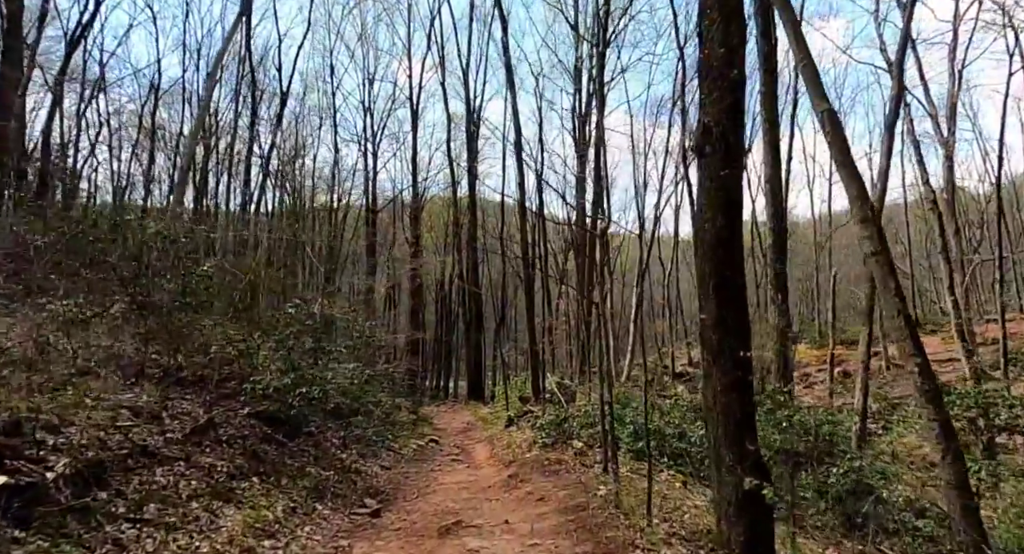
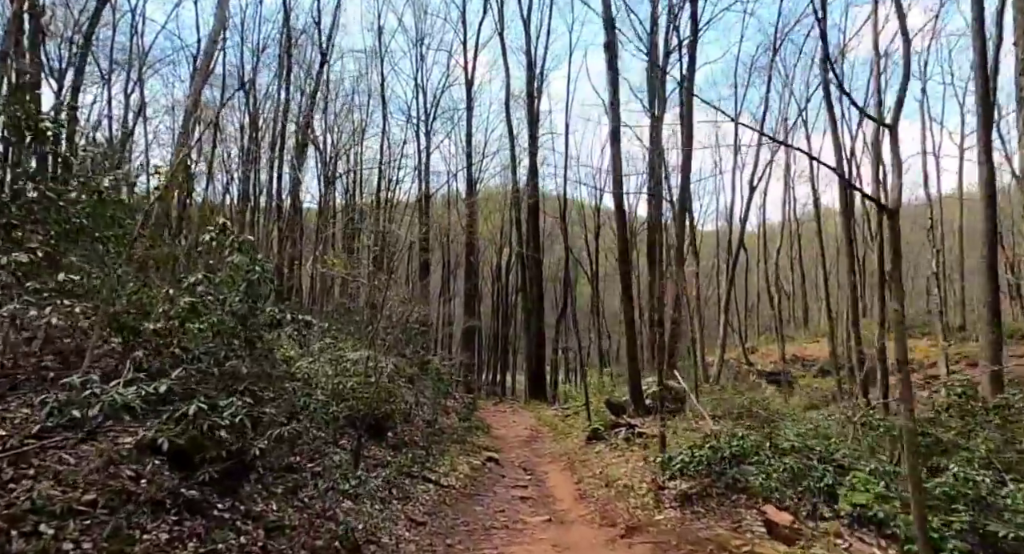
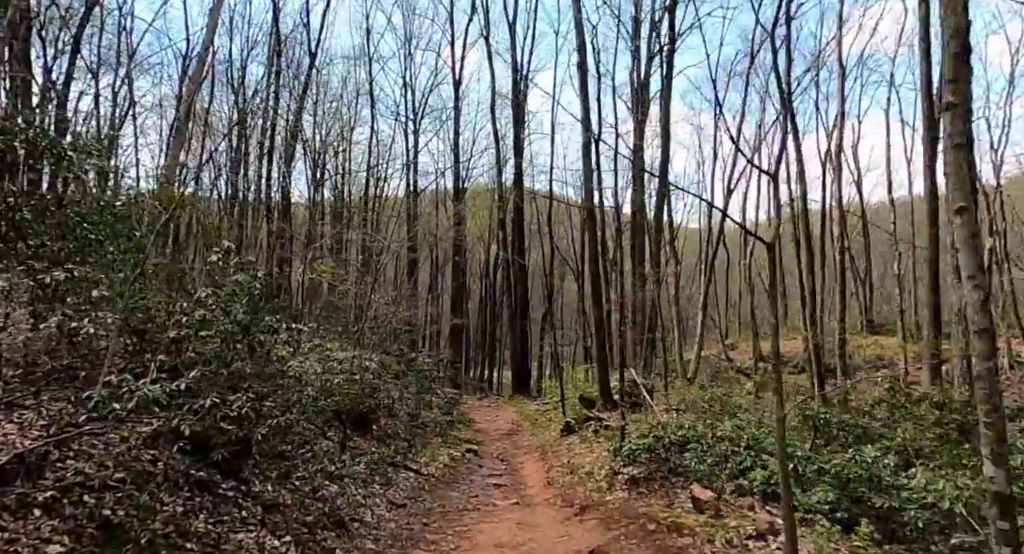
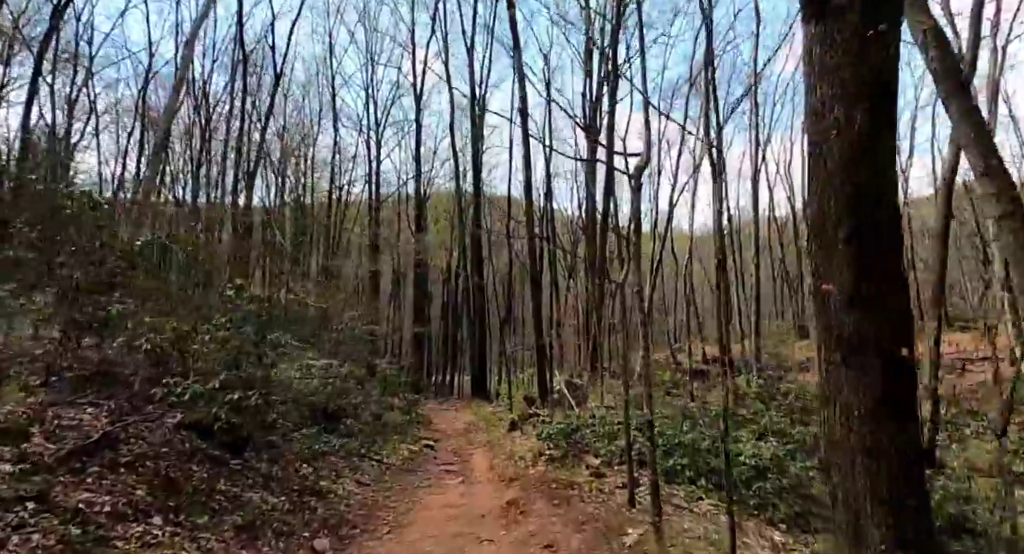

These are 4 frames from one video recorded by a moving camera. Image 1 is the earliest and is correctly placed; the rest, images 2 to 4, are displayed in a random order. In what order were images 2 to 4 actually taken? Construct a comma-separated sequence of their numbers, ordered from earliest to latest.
4, 3, 2
